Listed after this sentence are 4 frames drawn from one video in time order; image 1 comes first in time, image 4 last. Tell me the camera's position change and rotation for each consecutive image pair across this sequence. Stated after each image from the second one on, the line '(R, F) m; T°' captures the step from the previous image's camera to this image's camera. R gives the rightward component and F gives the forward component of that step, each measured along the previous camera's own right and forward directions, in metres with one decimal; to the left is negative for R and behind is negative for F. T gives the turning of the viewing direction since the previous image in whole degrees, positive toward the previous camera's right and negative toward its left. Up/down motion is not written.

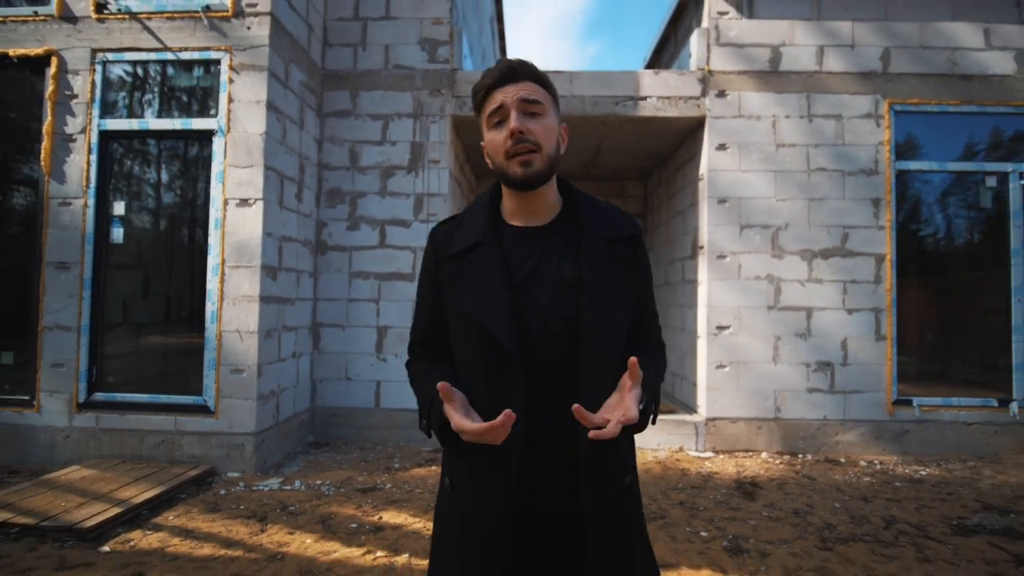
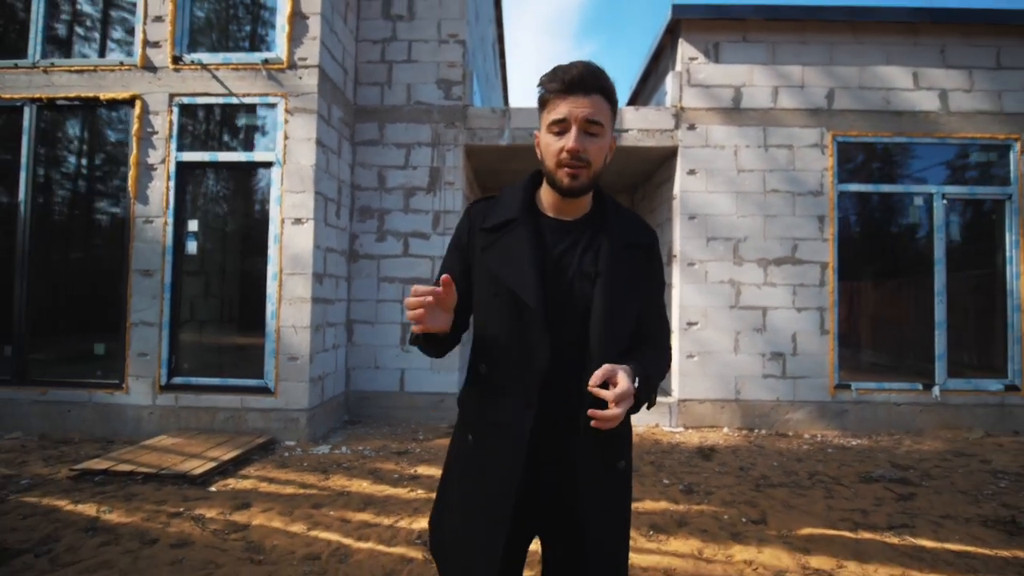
(-0.1, -1.0) m; 0°
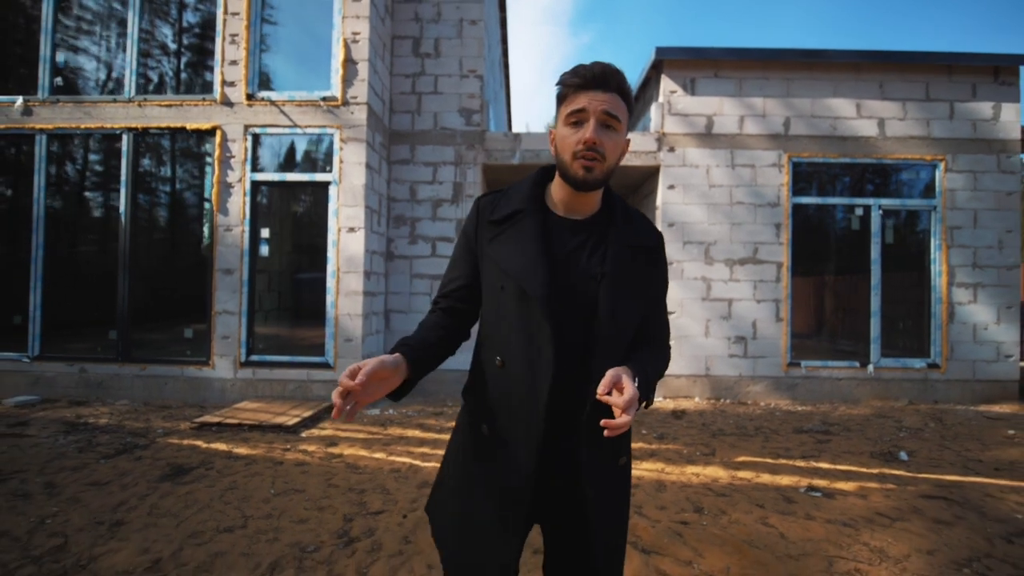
(-0.2, -1.4) m; 0°
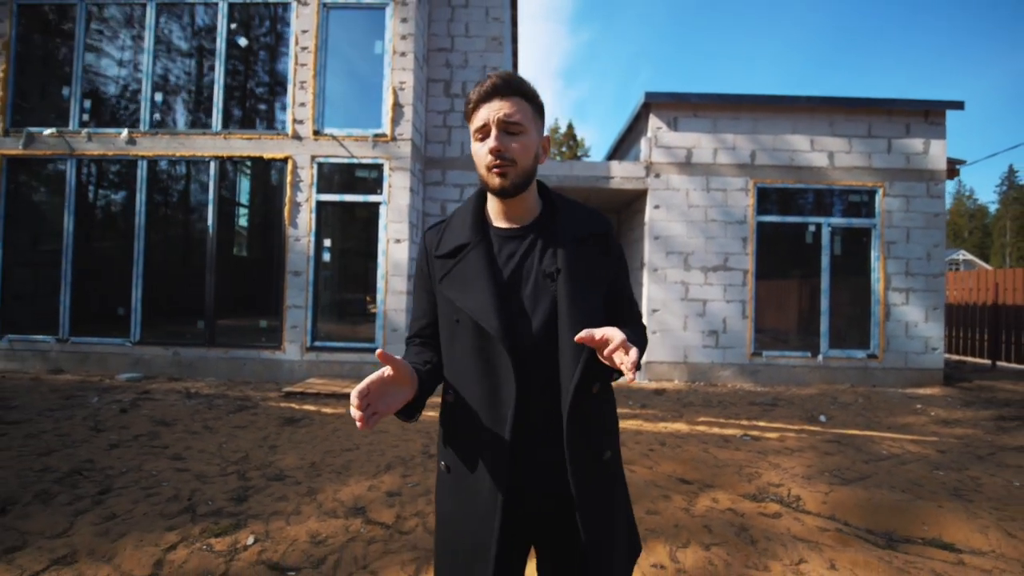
(-0.3, -1.7) m; 0°
